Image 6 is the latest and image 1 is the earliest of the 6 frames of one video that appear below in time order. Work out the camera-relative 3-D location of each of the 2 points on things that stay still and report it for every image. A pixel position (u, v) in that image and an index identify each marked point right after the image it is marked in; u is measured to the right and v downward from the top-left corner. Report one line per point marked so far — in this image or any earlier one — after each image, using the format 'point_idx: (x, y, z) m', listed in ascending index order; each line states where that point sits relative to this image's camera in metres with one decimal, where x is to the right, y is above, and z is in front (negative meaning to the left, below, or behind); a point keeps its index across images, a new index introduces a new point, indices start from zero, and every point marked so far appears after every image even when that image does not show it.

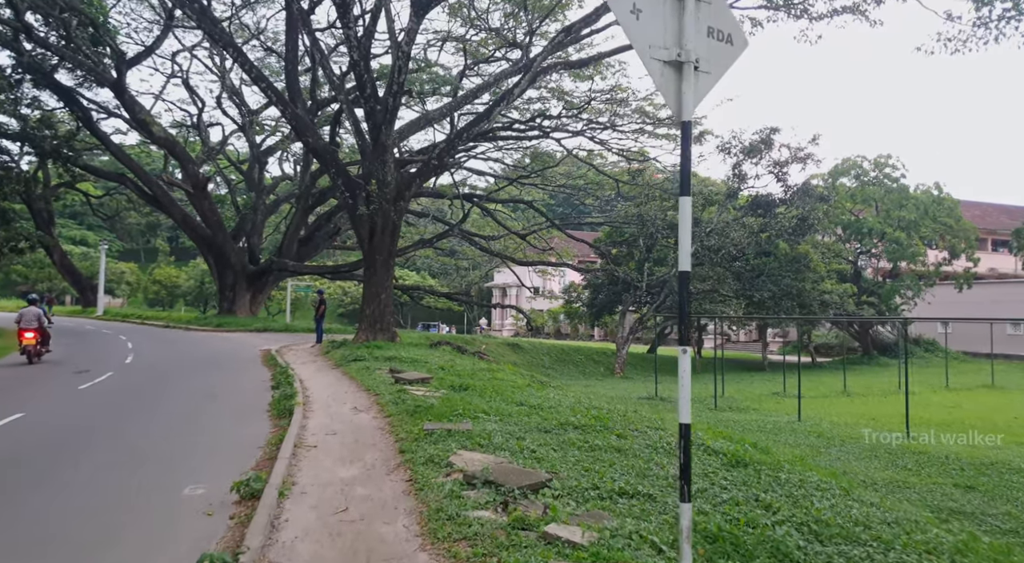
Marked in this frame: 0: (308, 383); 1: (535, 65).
0: (-2.6, -1.3, +7.9) m
1: (+0.5, +4.5, +12.8) m
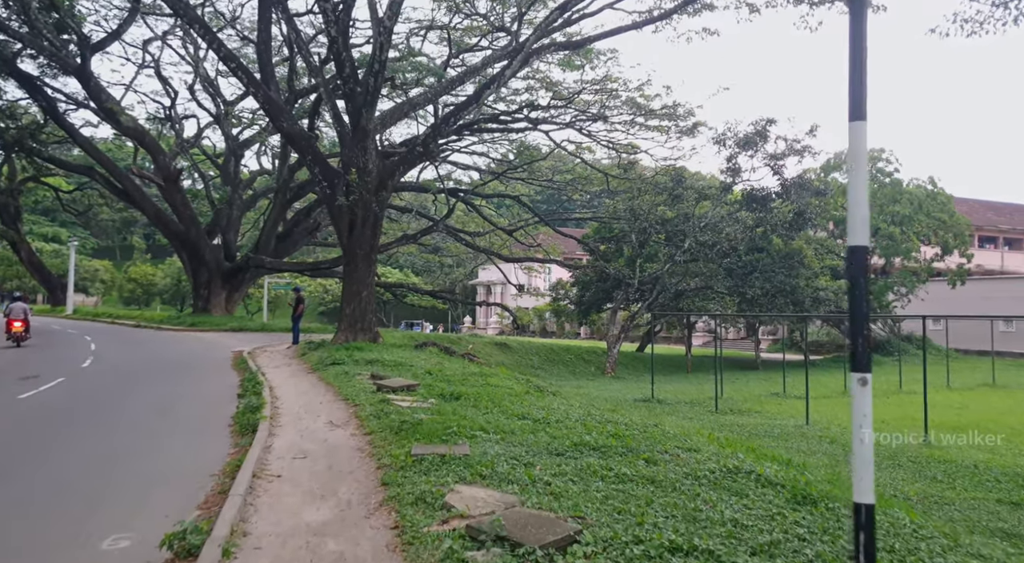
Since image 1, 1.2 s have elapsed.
0: (-2.6, -1.3, +7.1) m
1: (+0.3, +4.5, +12.0) m
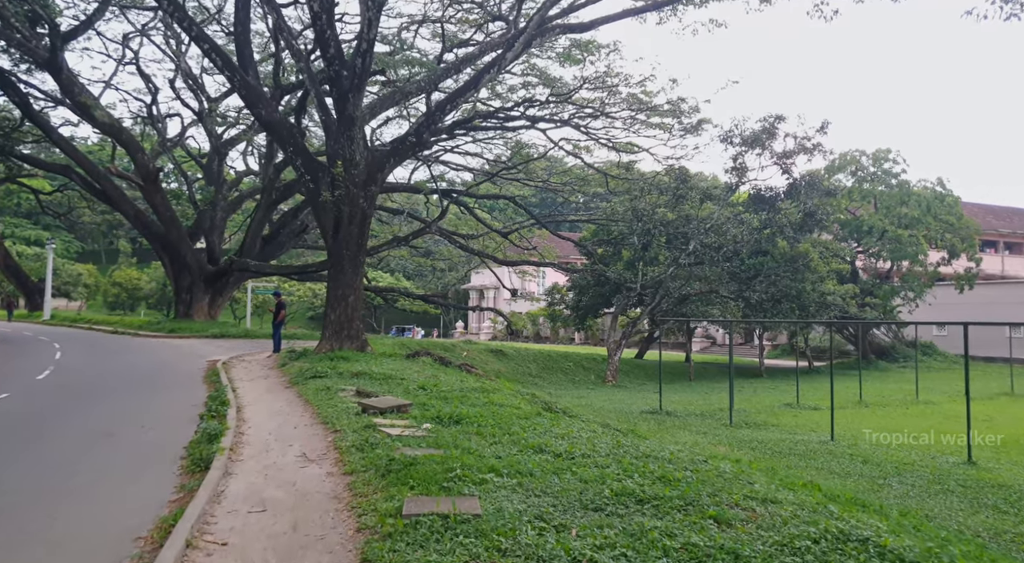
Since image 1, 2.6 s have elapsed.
0: (-2.6, -1.3, +6.1) m
1: (+0.3, +4.5, +11.1) m
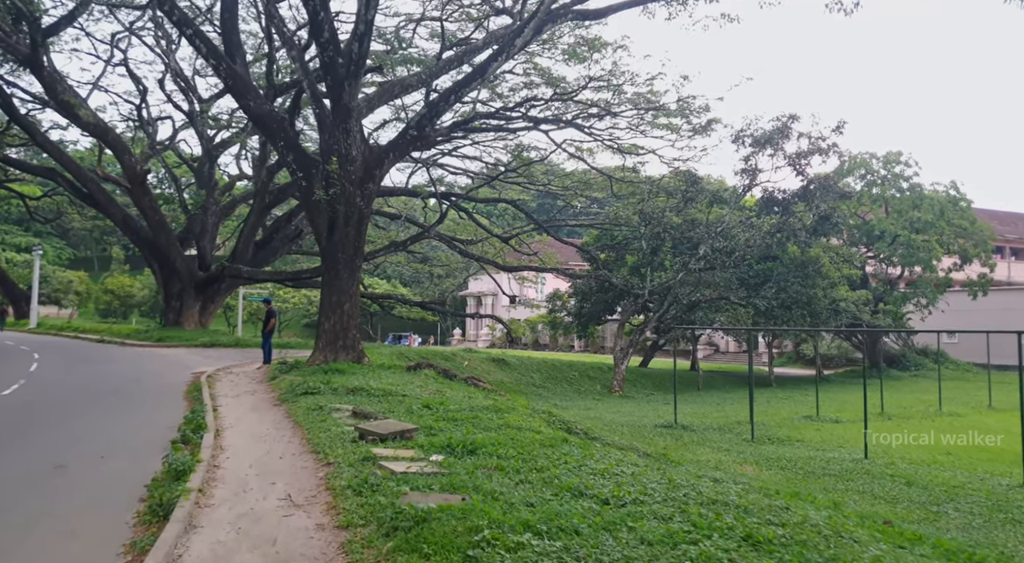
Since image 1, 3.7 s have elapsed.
0: (-2.4, -1.3, +5.3) m
1: (+0.4, +4.4, +10.4) m
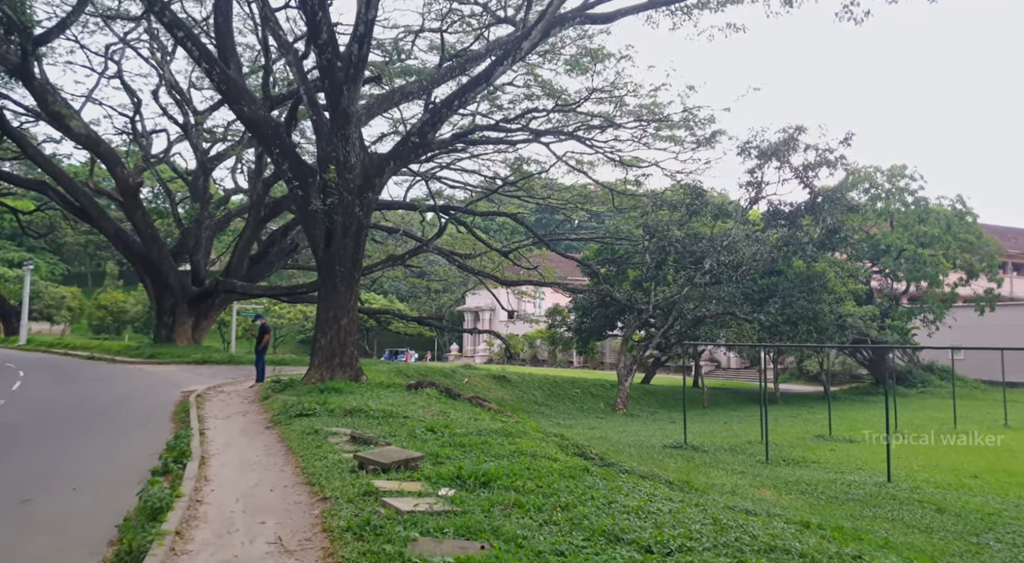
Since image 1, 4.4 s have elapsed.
0: (-2.3, -1.4, +4.8) m
1: (+0.5, +4.2, +10.1) m
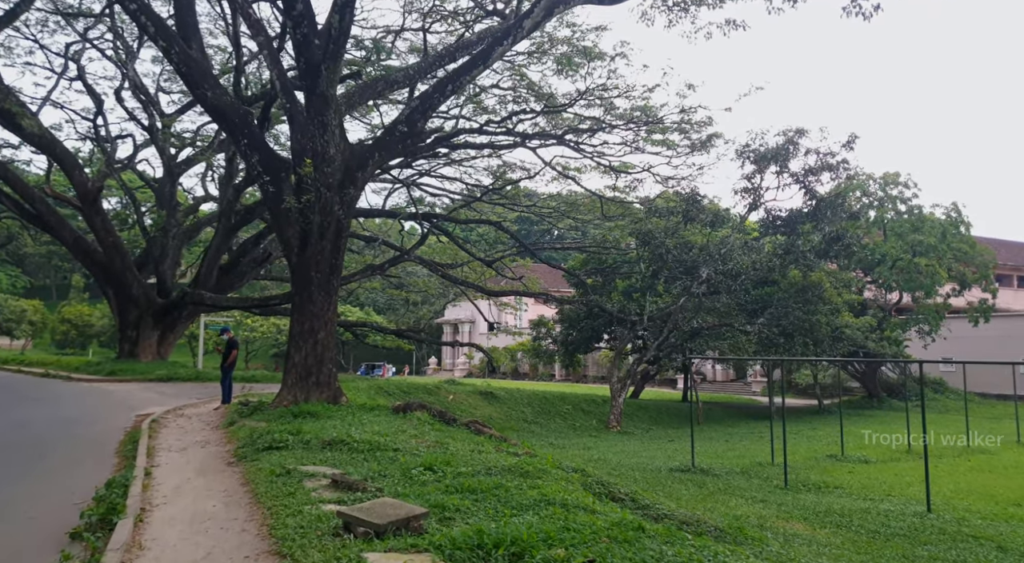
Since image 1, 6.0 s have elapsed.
0: (-2.1, -1.5, +3.7) m
1: (+0.5, +4.0, +9.2) m
